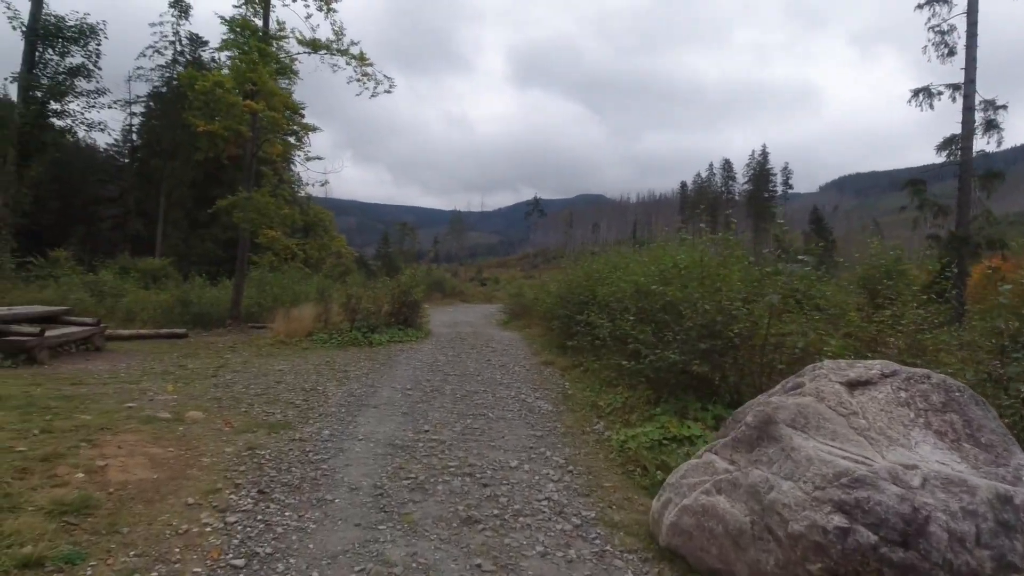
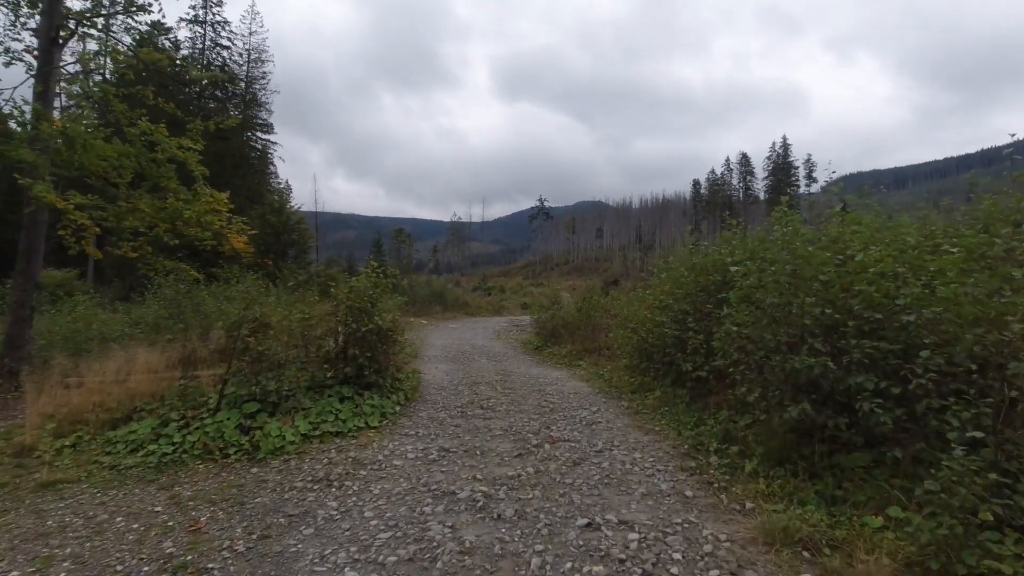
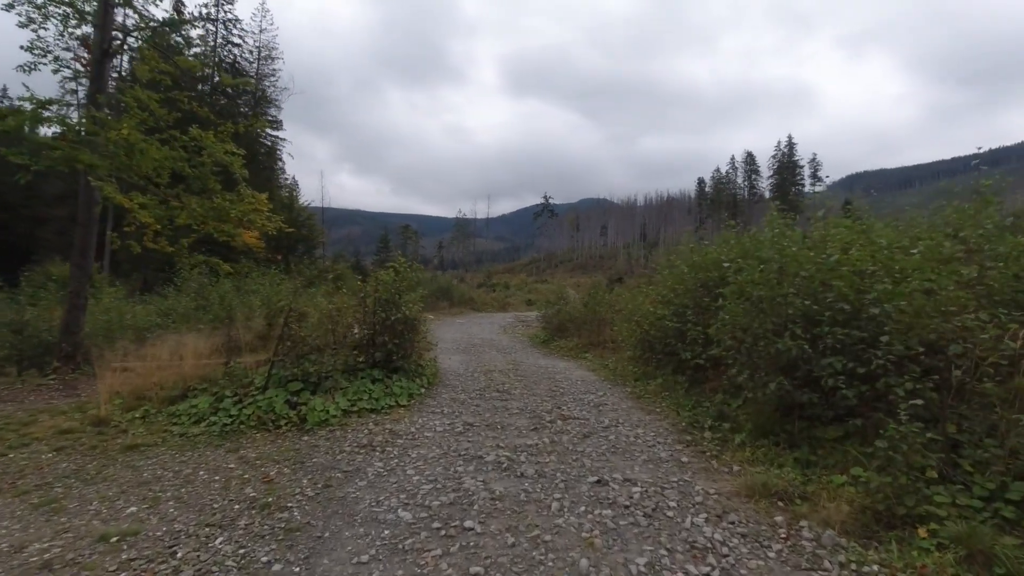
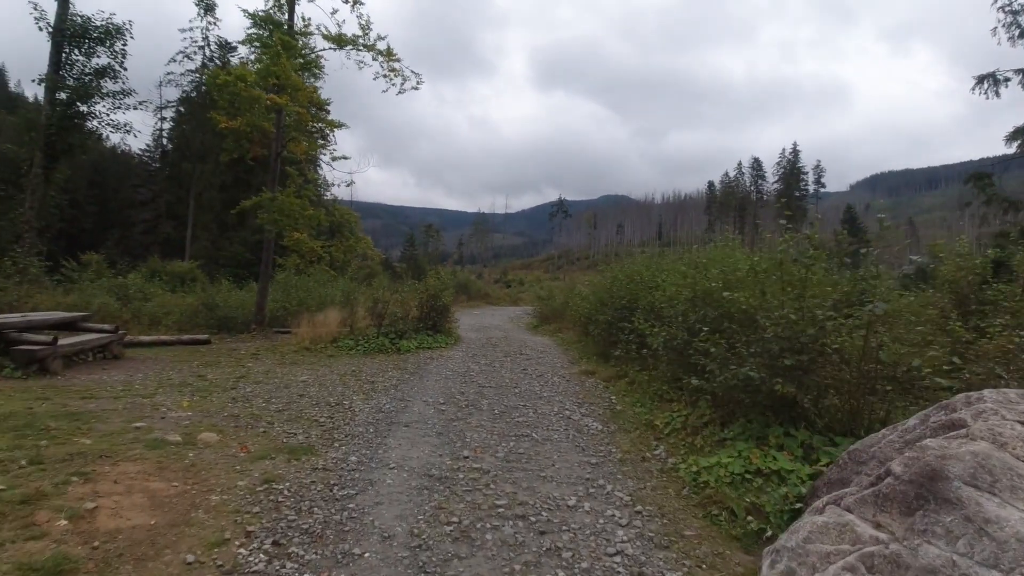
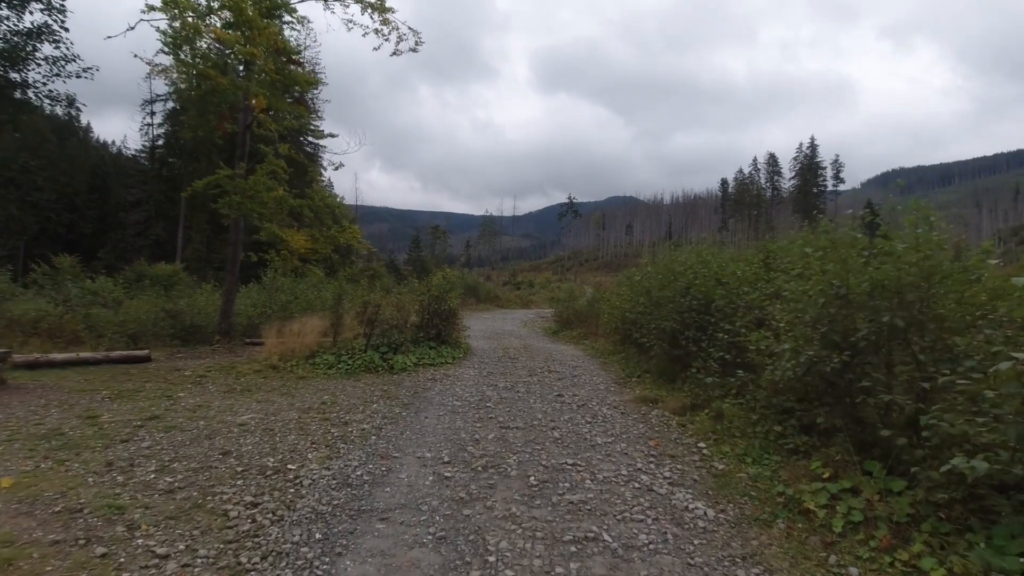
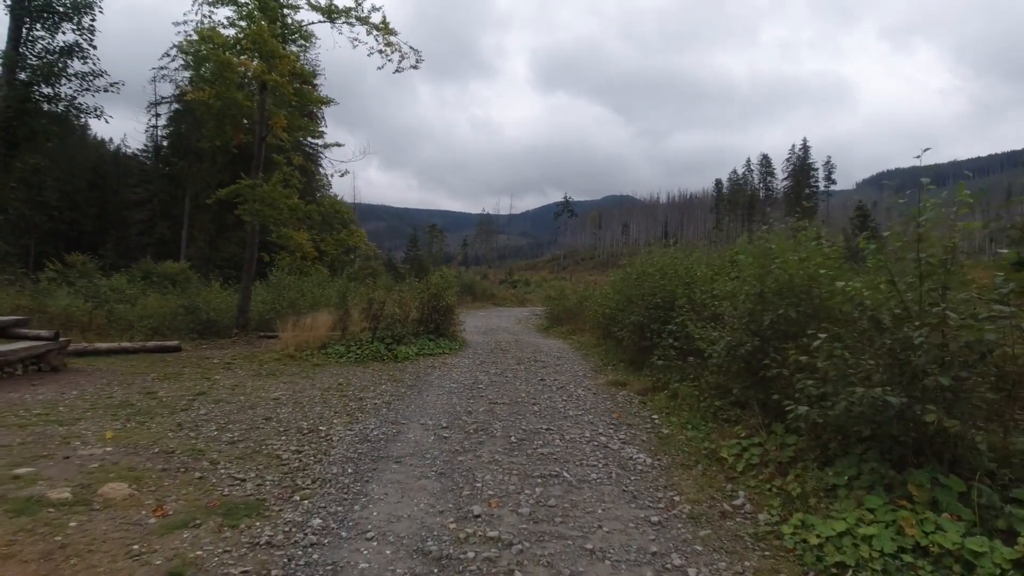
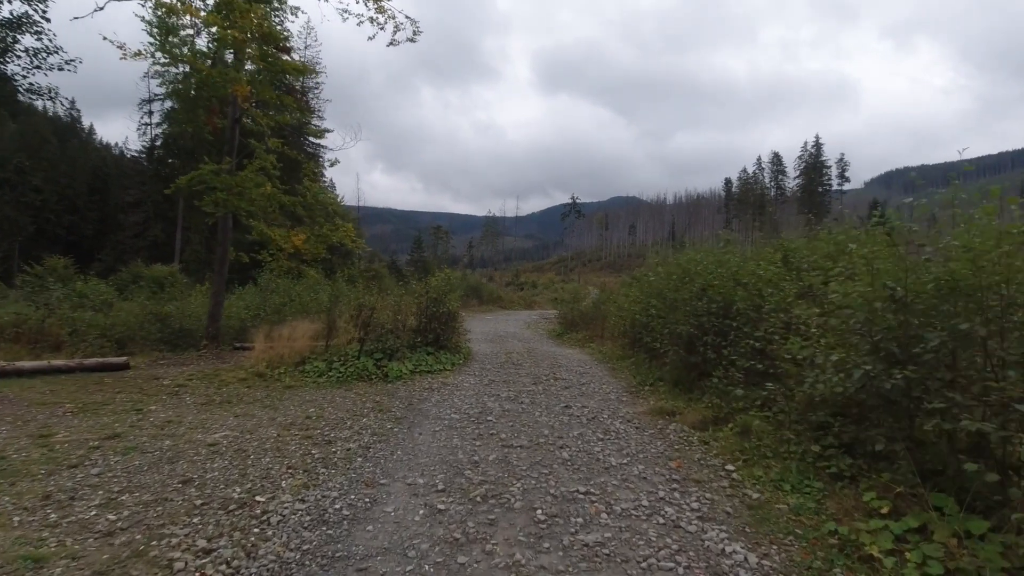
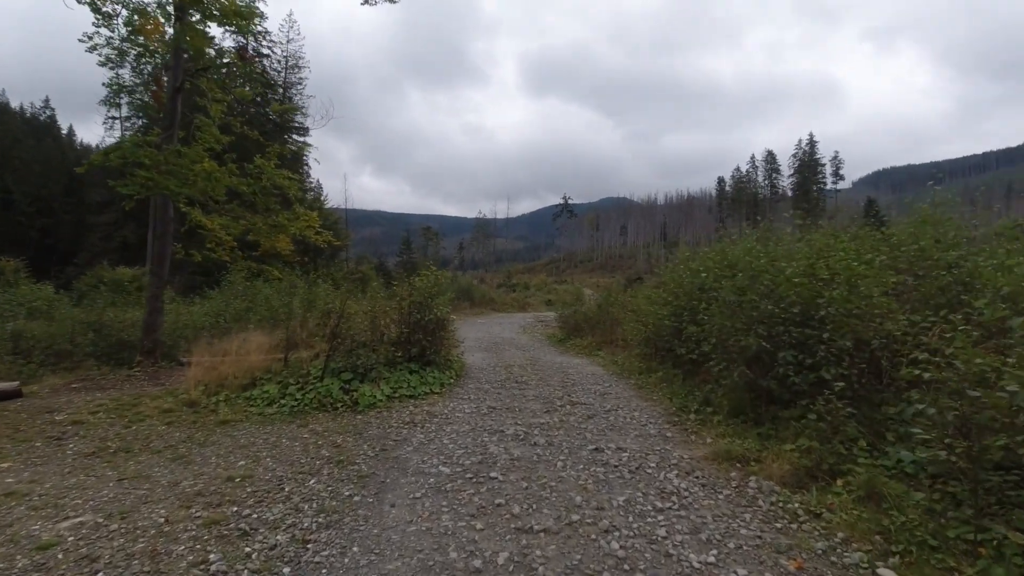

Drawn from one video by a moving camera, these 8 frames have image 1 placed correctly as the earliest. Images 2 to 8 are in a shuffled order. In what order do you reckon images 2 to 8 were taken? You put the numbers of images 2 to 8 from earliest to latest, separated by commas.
4, 6, 5, 7, 8, 3, 2
